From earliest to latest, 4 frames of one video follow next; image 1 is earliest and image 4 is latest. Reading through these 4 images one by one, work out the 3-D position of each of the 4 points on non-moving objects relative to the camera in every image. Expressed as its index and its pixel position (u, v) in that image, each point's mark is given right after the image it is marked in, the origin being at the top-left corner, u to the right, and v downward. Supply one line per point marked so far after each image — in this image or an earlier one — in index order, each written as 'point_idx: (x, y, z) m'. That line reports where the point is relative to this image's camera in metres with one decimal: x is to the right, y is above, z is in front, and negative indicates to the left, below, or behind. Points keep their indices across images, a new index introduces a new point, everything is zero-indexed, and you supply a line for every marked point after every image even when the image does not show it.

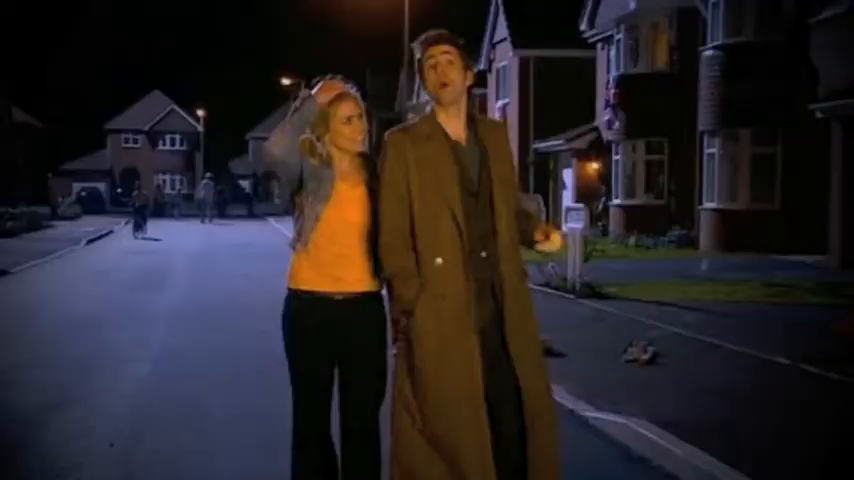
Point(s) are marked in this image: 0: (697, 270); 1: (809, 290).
0: (+4.1, -0.5, +19.5) m
1: (+4.6, -0.6, +15.6) m
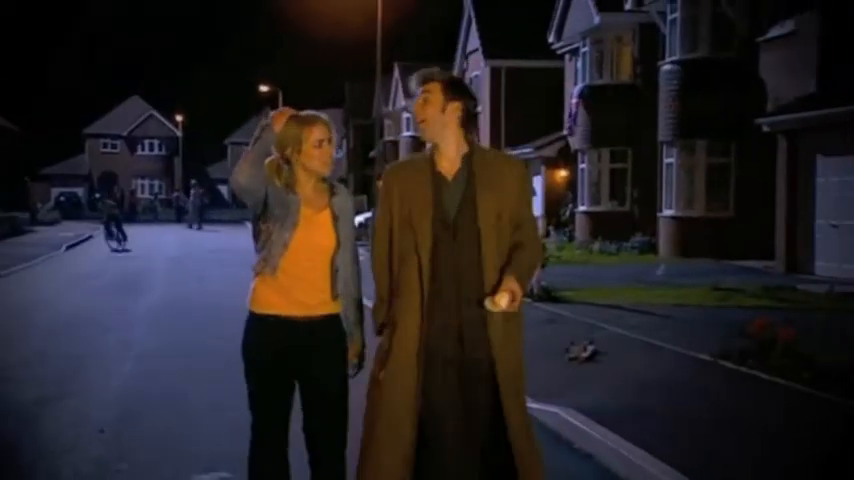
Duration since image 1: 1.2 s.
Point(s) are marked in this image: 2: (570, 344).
0: (+3.6, -0.6, +20.5) m
1: (+4.2, -0.7, +16.6) m
2: (+1.5, -1.1, +13.5) m
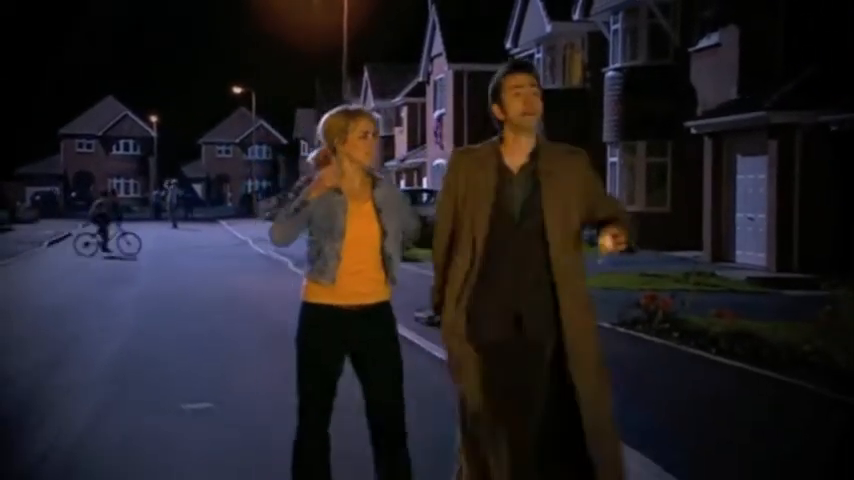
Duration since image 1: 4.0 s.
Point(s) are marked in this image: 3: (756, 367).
0: (+2.9, -0.4, +22.4) m
1: (+3.6, -0.6, +18.4) m
2: (+1.0, -1.0, +15.3) m
3: (+3.1, -1.2, +12.1) m
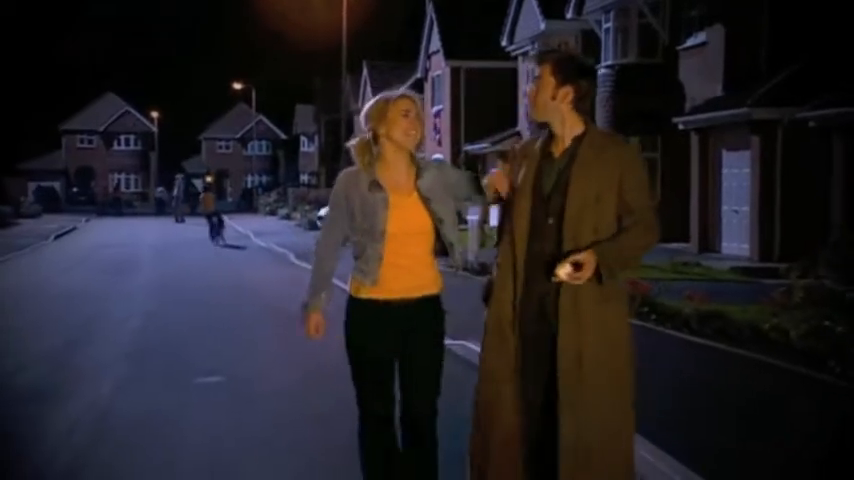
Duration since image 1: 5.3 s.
0: (+2.9, -0.3, +23.2) m
1: (+3.5, -0.4, +19.2) m
2: (+0.9, -0.9, +16.0) m
3: (+3.0, -1.1, +12.9) m
